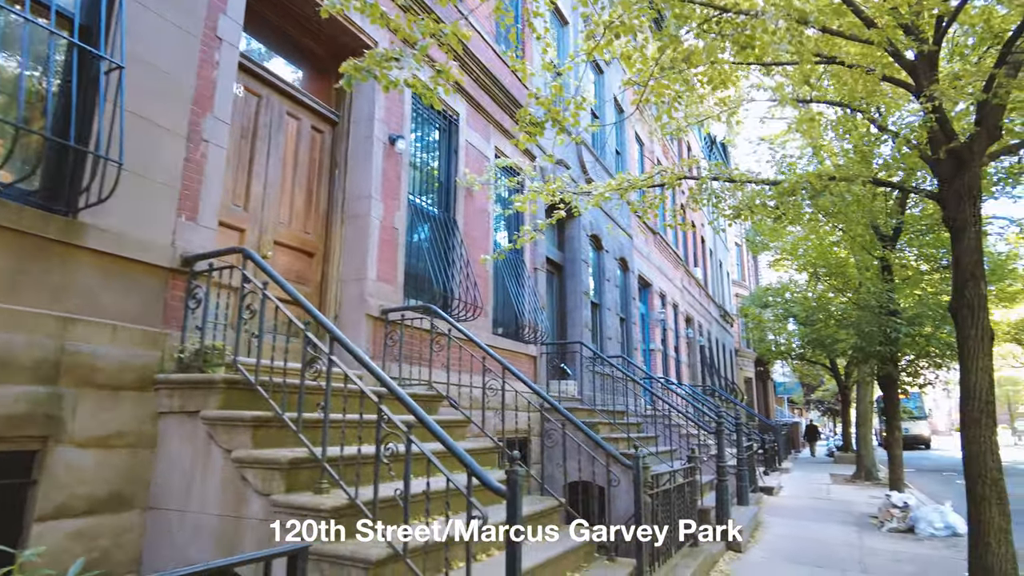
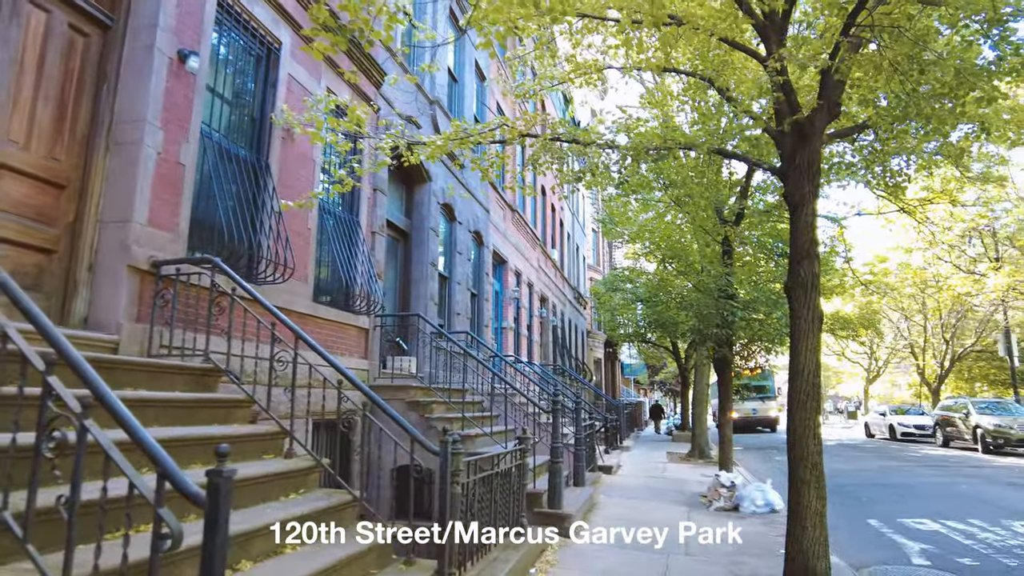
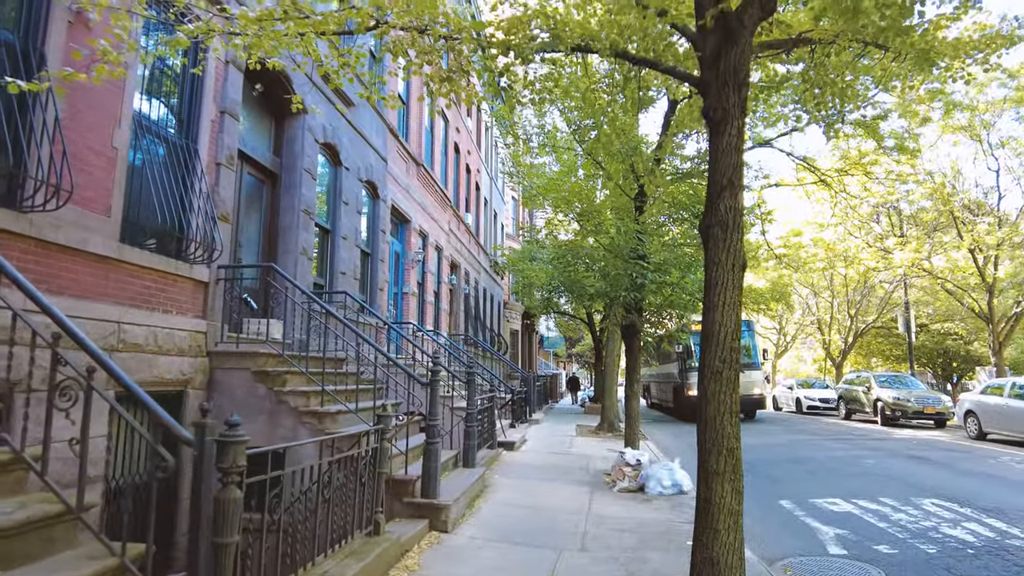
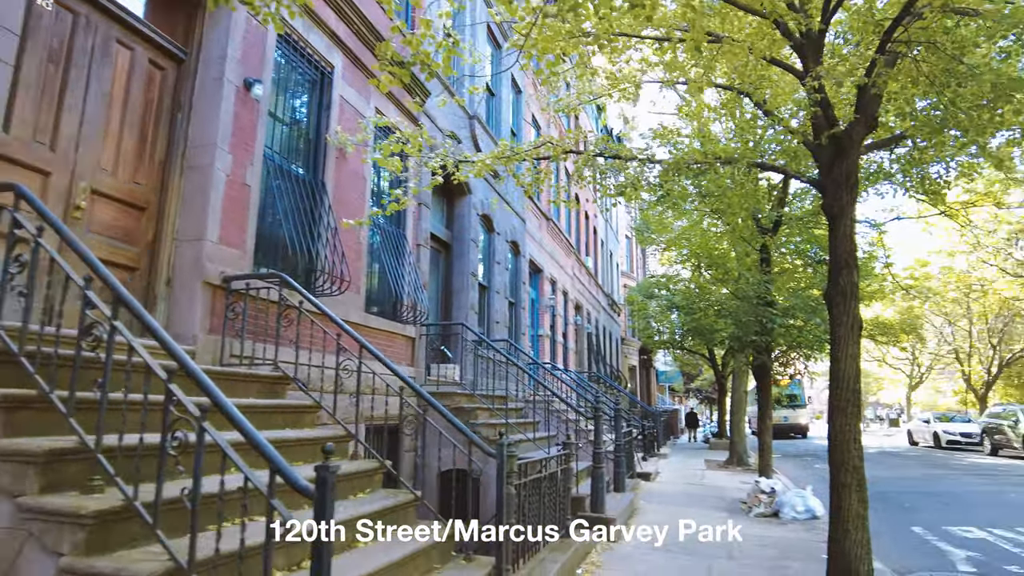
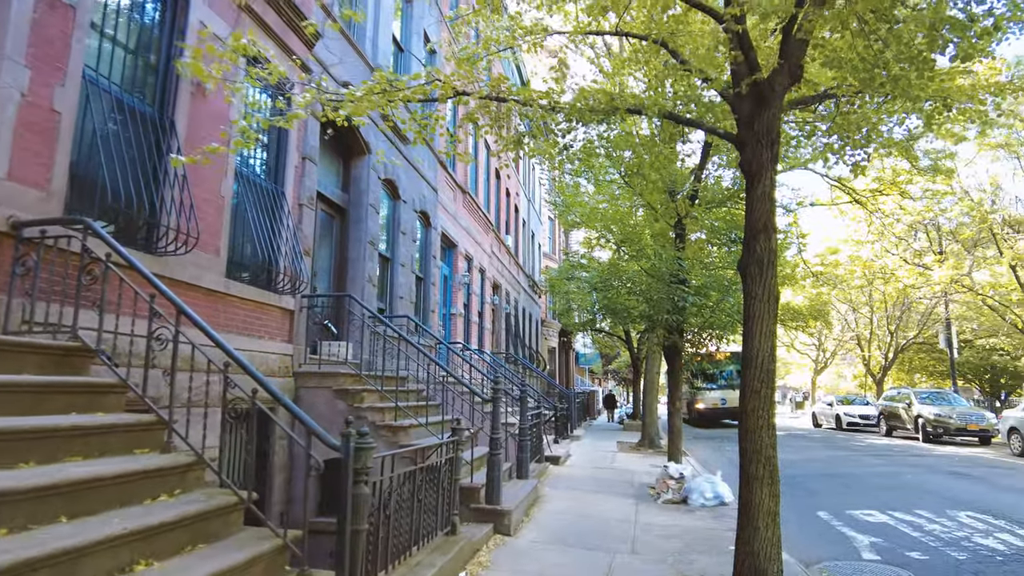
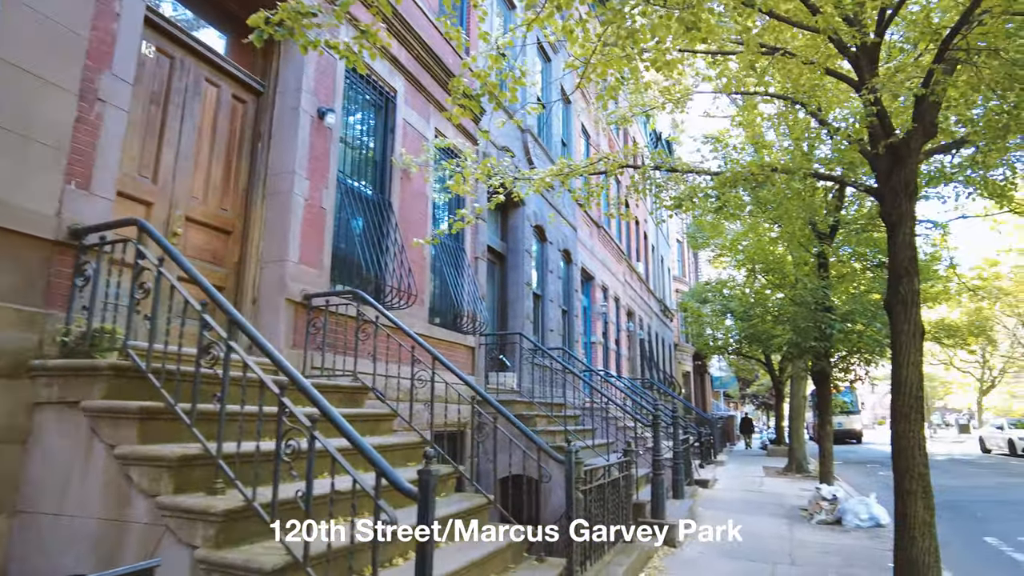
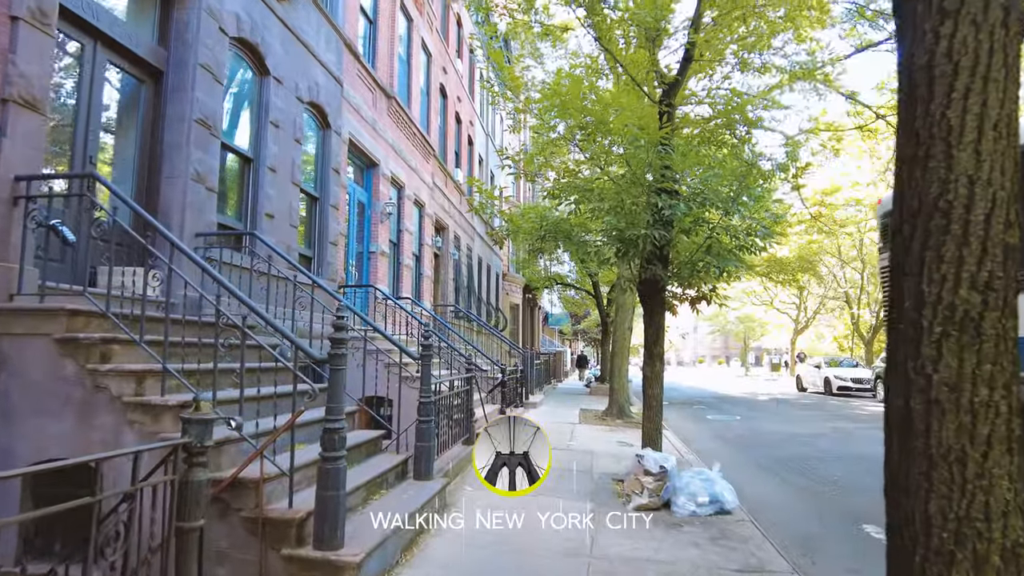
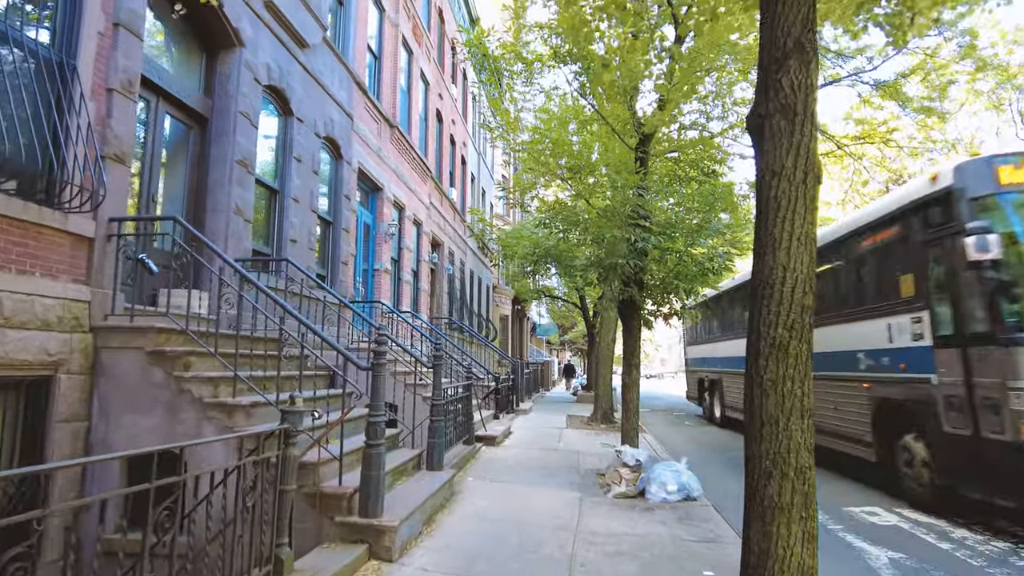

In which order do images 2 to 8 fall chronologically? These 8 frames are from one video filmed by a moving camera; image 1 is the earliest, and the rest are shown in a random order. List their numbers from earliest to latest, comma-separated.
6, 4, 2, 5, 3, 8, 7
